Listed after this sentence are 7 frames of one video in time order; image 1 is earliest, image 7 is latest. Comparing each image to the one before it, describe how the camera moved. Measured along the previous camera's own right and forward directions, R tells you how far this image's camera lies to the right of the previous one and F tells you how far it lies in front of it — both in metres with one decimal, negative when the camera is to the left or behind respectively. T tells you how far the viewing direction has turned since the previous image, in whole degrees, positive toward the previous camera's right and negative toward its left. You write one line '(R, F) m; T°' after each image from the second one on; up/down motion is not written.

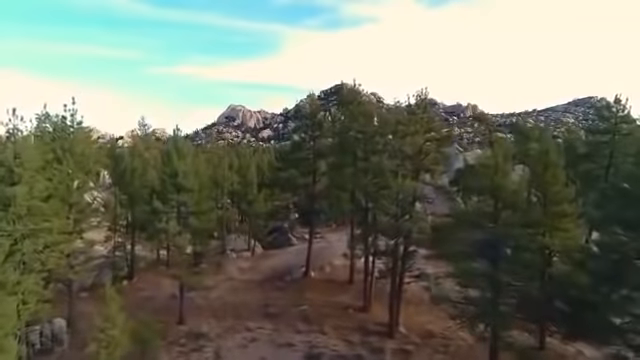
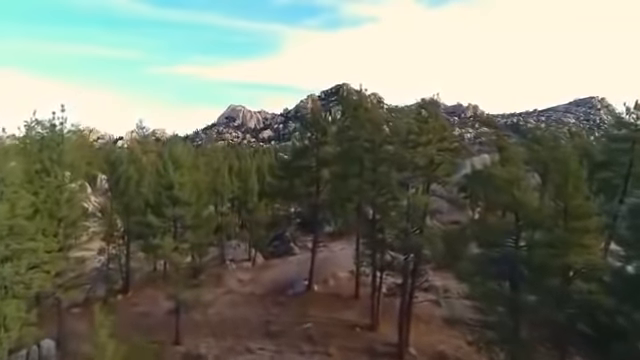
(-0.2, +1.8) m; 0°
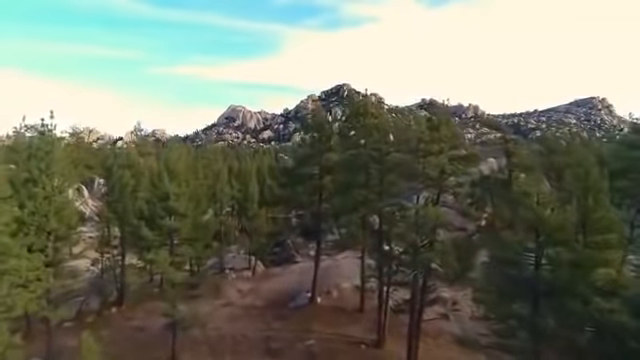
(-0.2, +1.5) m; 0°
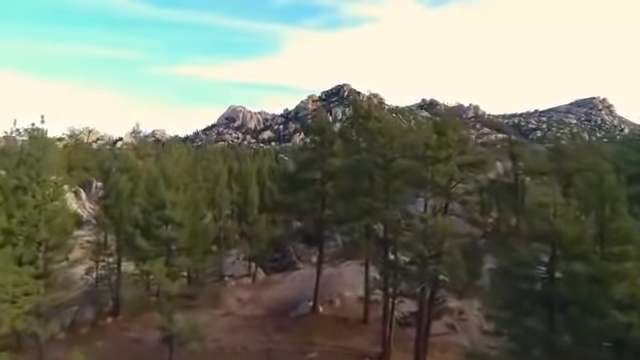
(-0.1, +1.2) m; 0°
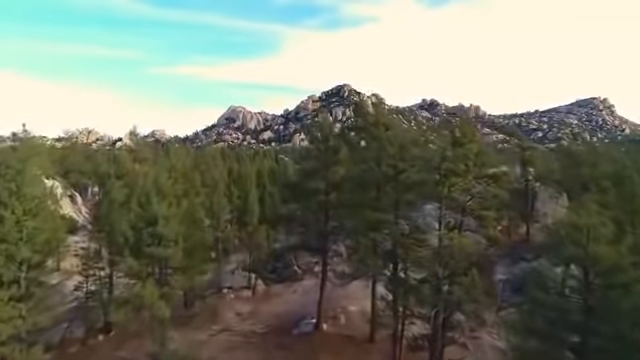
(-0.2, +2.0) m; 0°
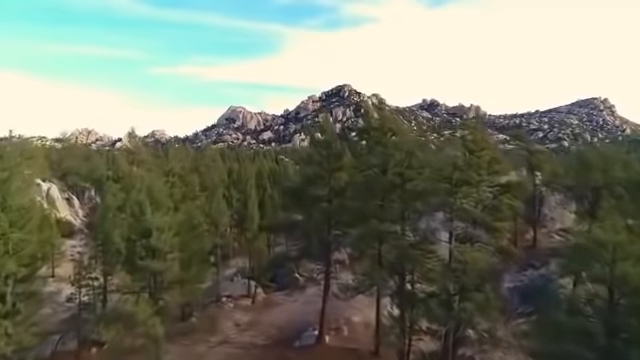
(-0.1, +1.3) m; 0°
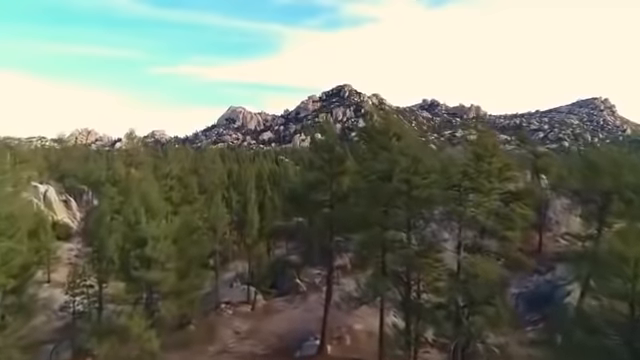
(-0.1, +0.9) m; 0°
